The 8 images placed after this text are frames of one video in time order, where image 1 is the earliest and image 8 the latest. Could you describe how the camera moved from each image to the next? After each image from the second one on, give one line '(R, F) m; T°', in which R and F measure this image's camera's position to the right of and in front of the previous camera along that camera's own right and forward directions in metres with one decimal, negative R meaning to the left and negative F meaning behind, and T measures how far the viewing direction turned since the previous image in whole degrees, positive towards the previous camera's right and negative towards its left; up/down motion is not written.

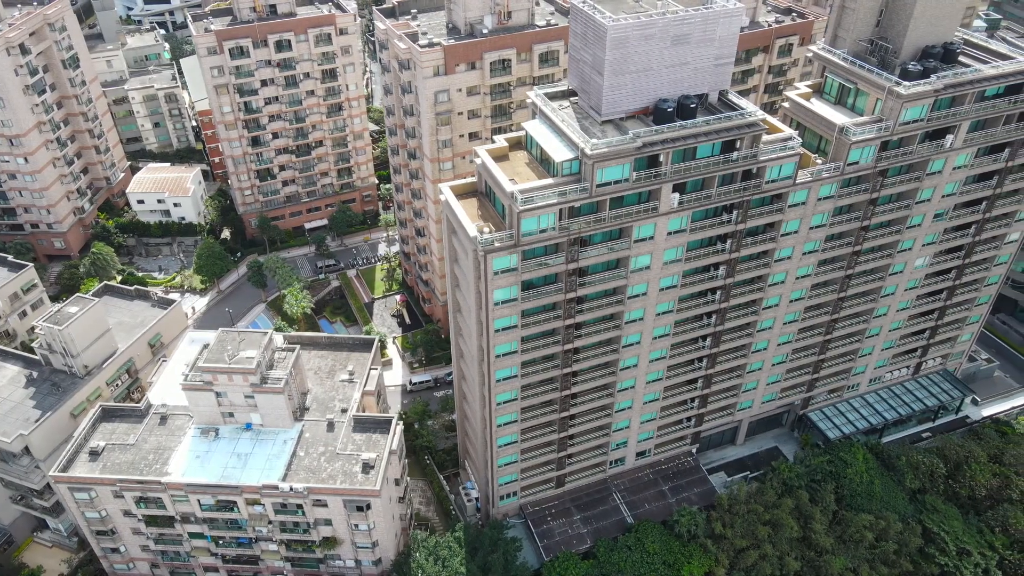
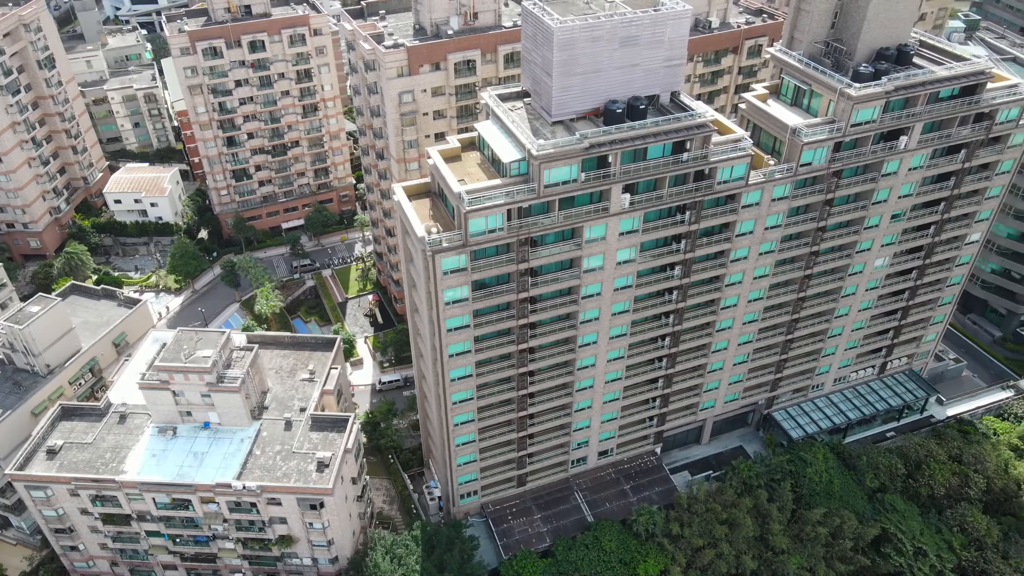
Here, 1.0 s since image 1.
(+3.5, -0.3) m; 0°
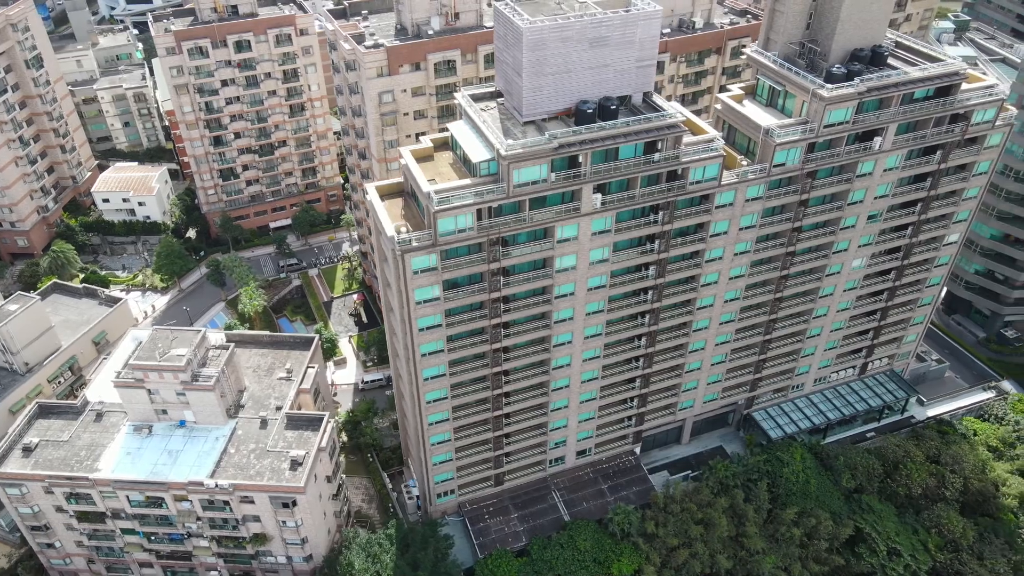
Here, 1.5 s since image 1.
(+2.2, -0.2) m; 0°
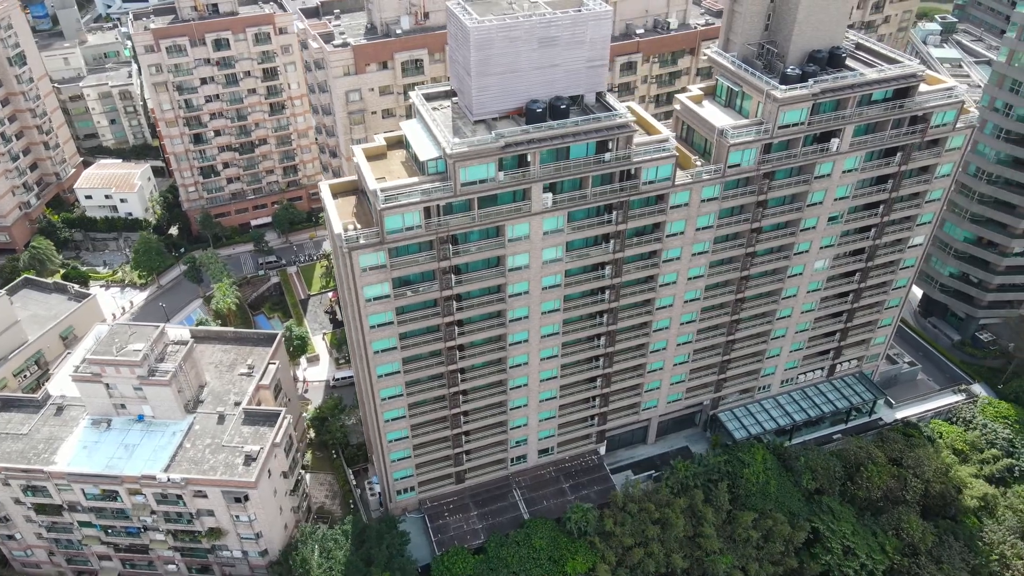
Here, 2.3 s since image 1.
(+4.1, -0.2) m; -1°
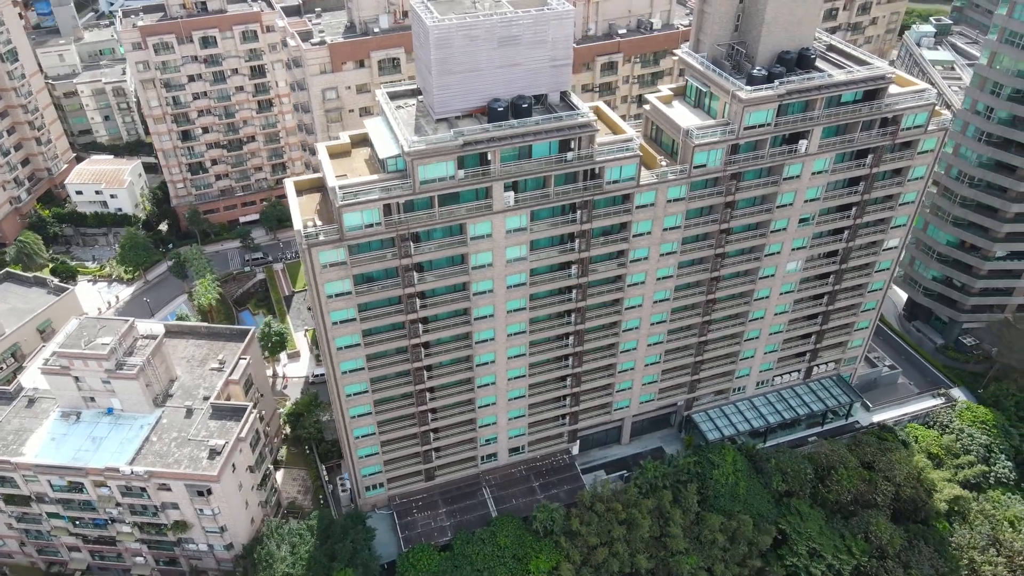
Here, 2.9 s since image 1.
(+3.5, -0.1) m; -1°
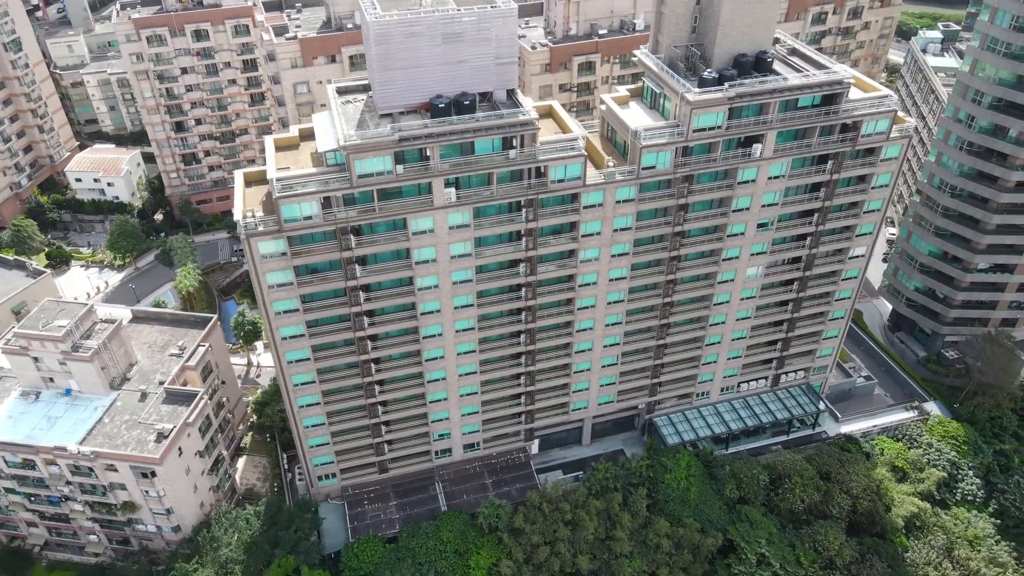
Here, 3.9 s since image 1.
(+6.6, -0.1) m; -2°
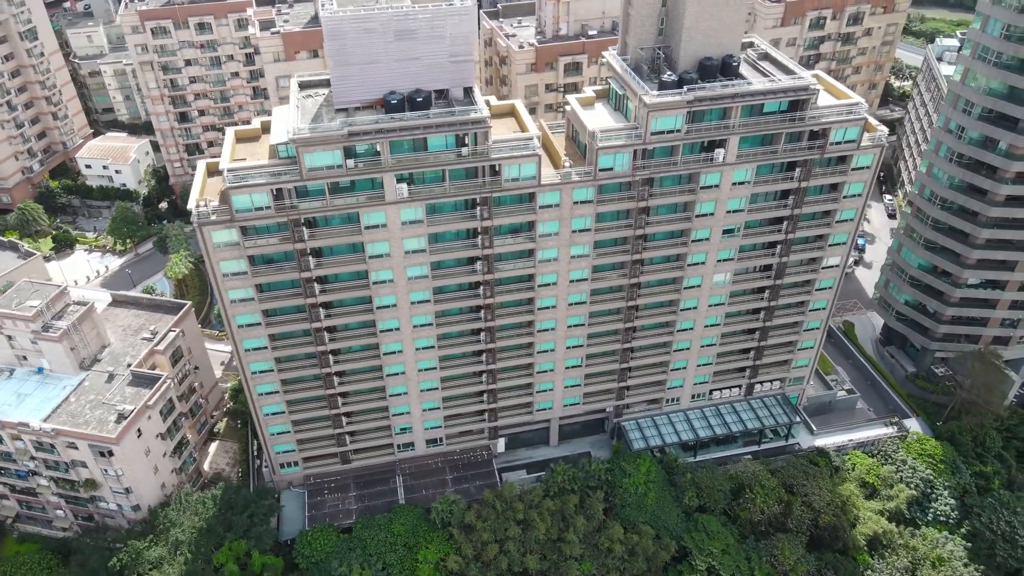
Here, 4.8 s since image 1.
(+6.4, 0.0) m; -3°
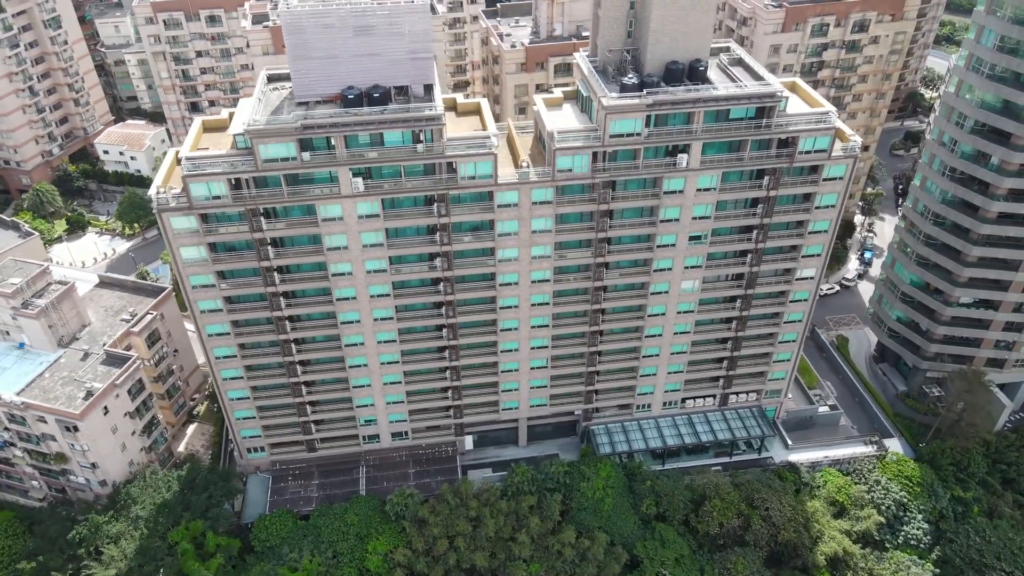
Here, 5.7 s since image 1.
(+6.8, +0.1) m; -3°
